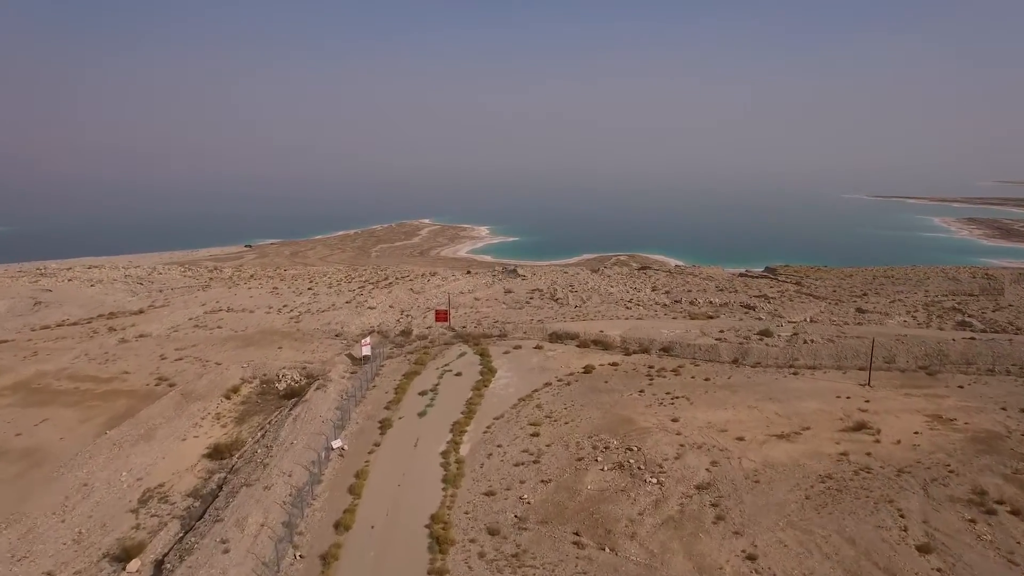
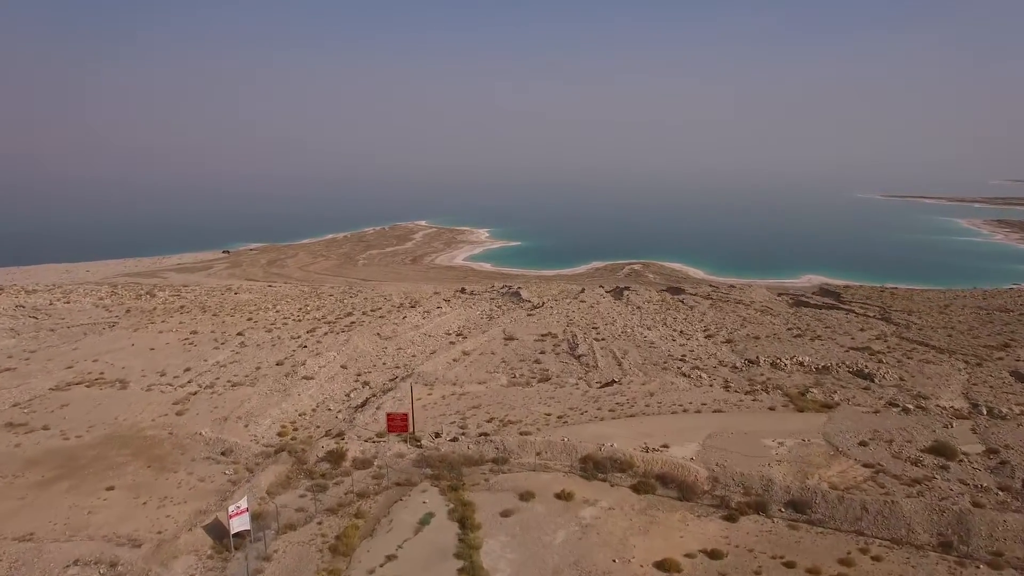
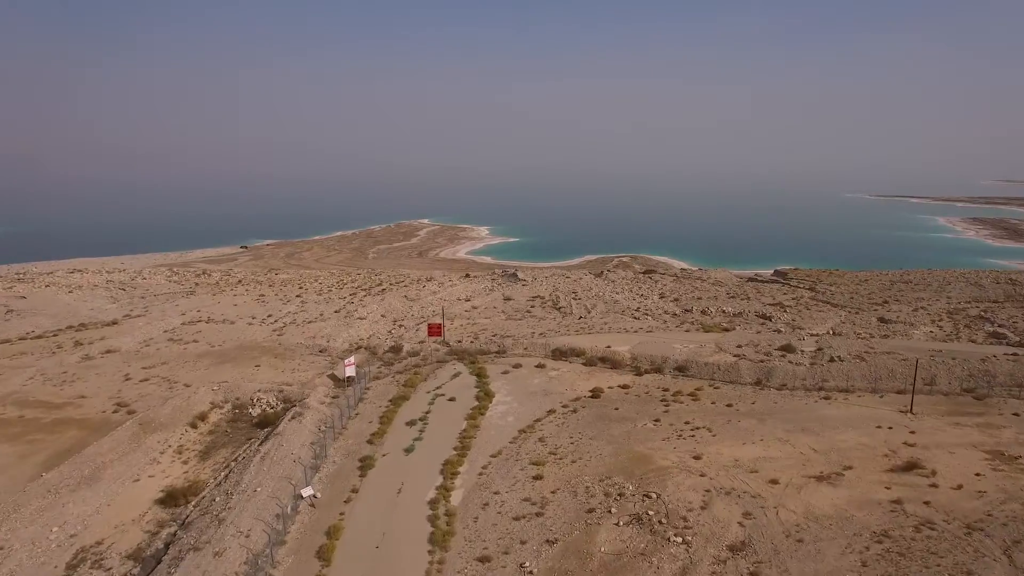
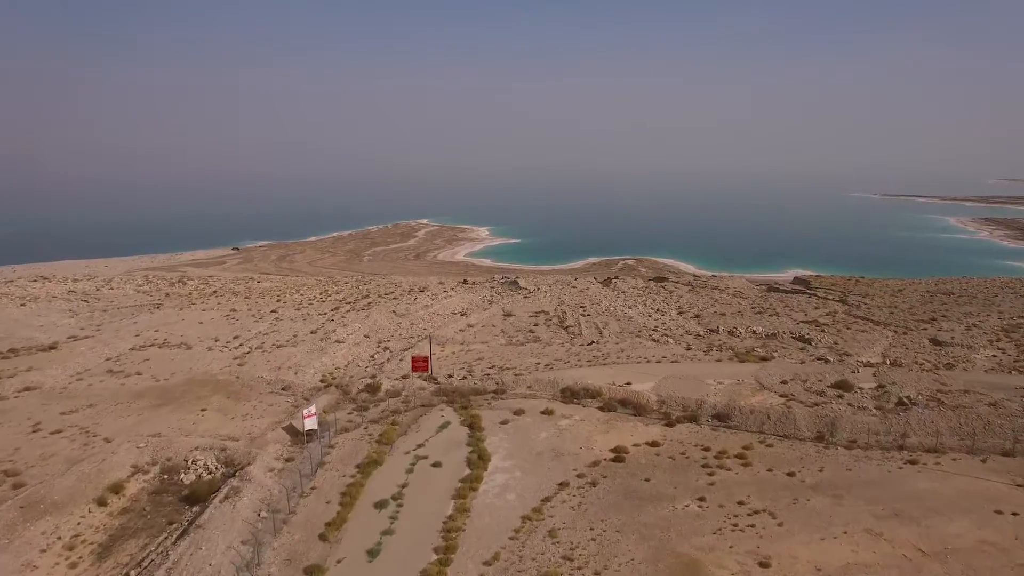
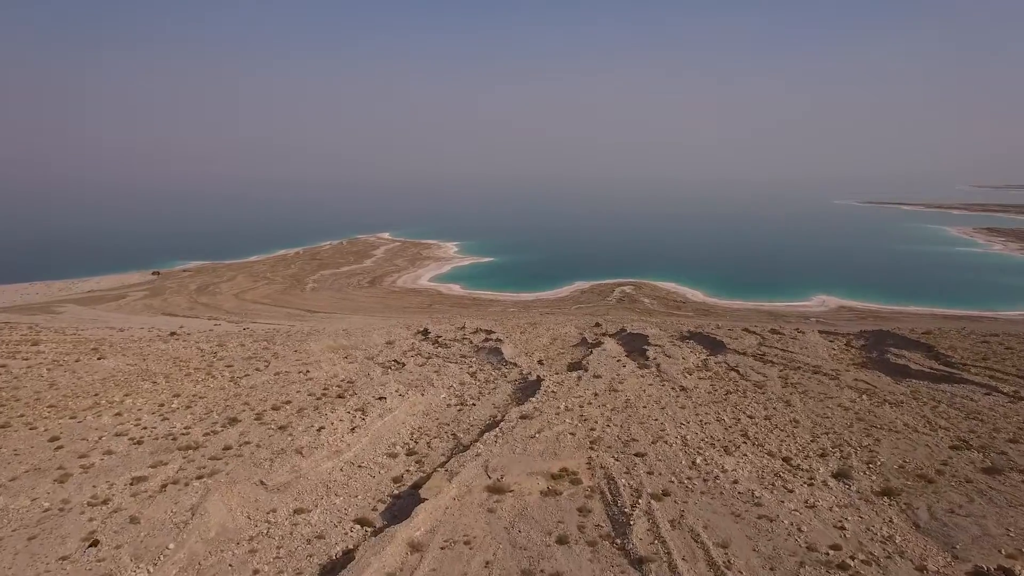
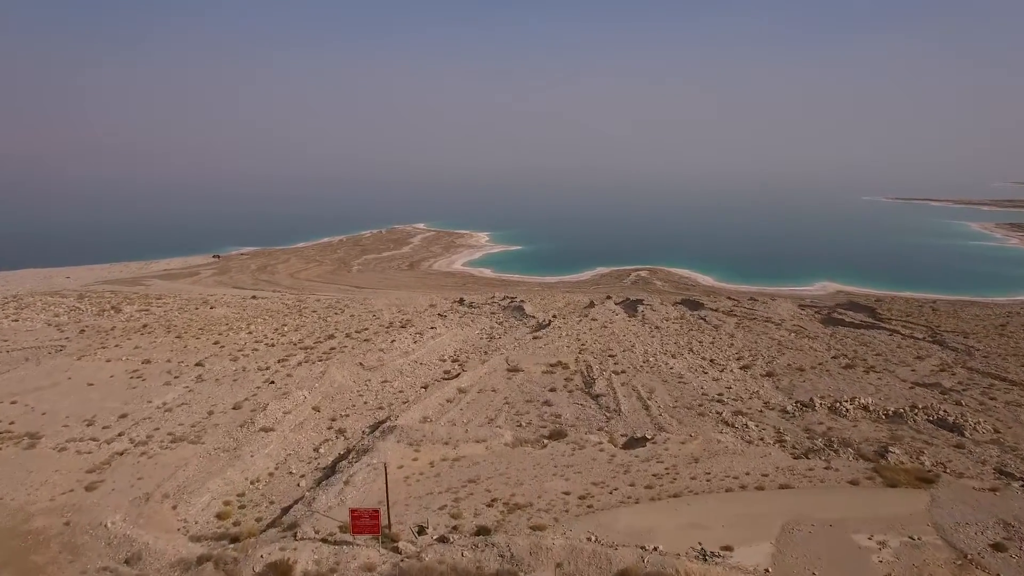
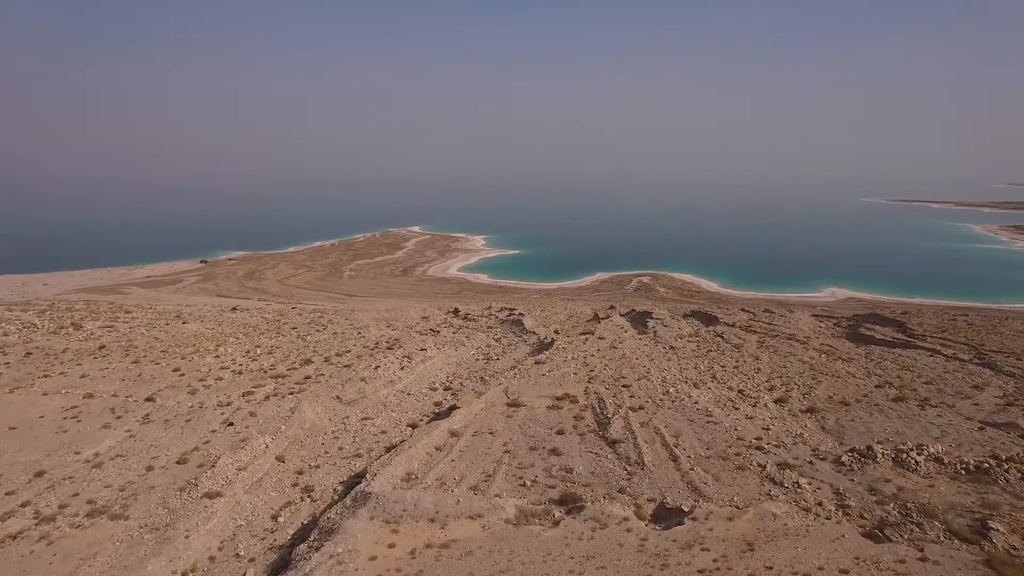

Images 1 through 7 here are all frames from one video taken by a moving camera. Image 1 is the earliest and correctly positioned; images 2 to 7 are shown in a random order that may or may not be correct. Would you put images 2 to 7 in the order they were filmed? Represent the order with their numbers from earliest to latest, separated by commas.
3, 4, 2, 6, 7, 5
